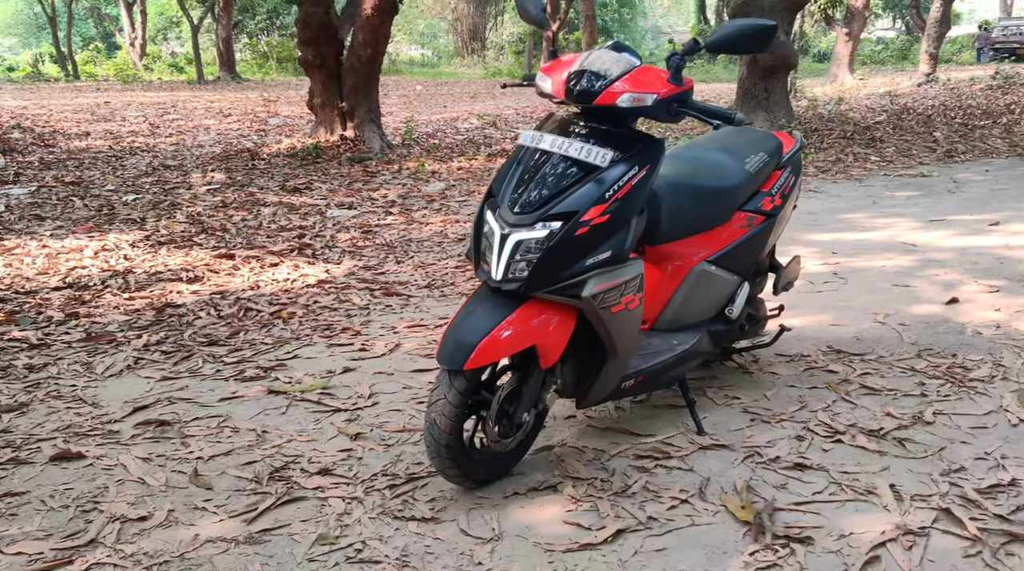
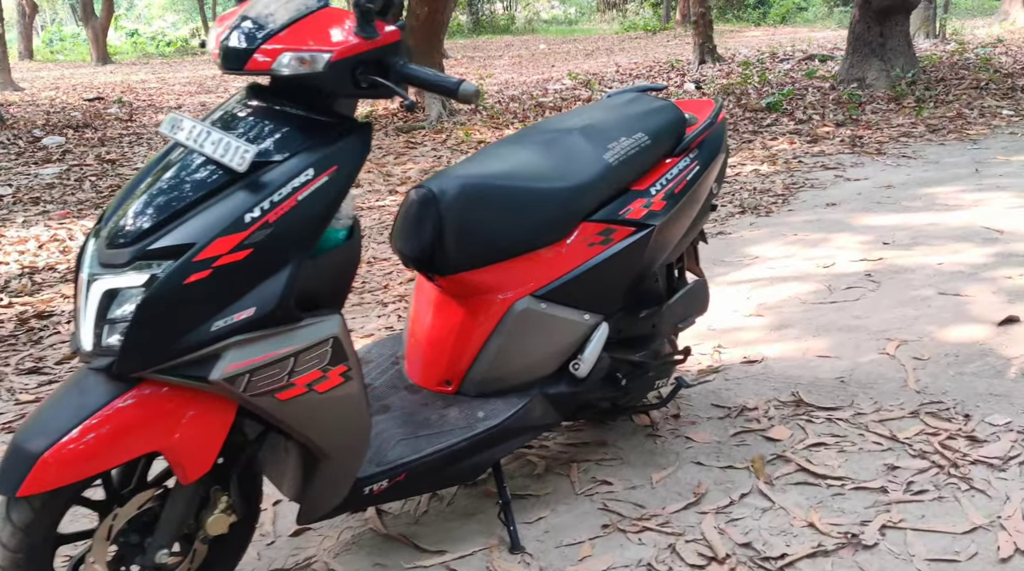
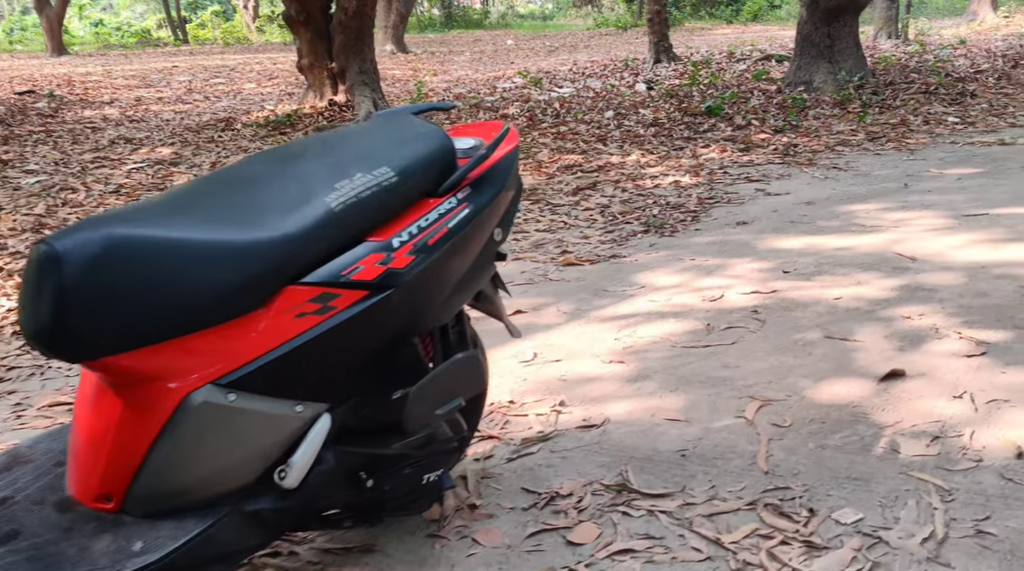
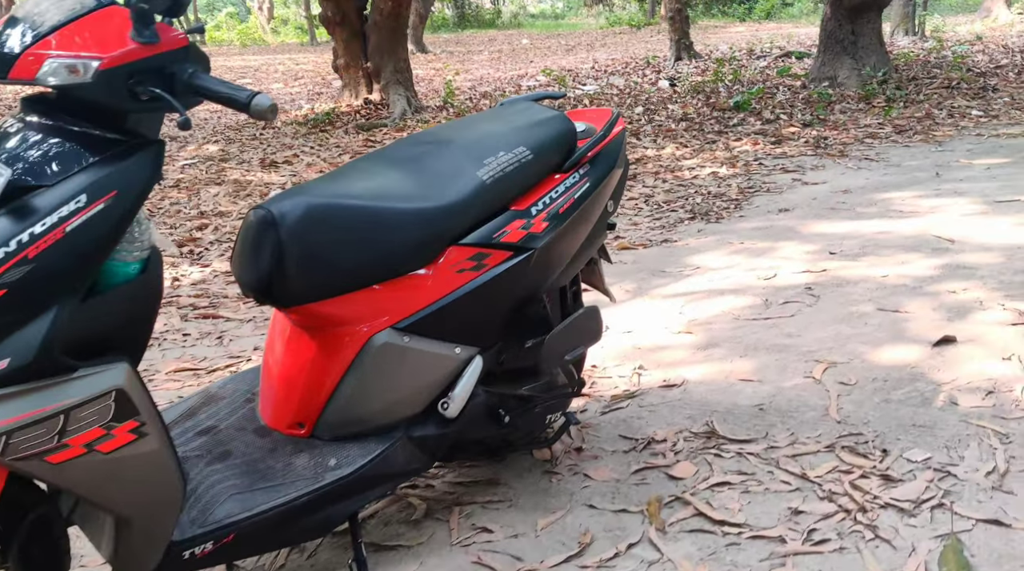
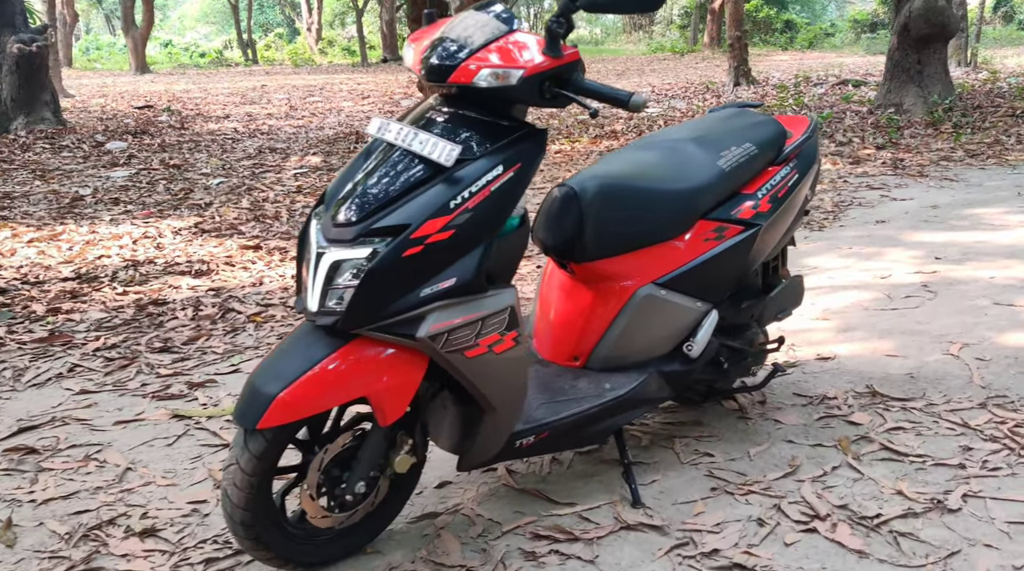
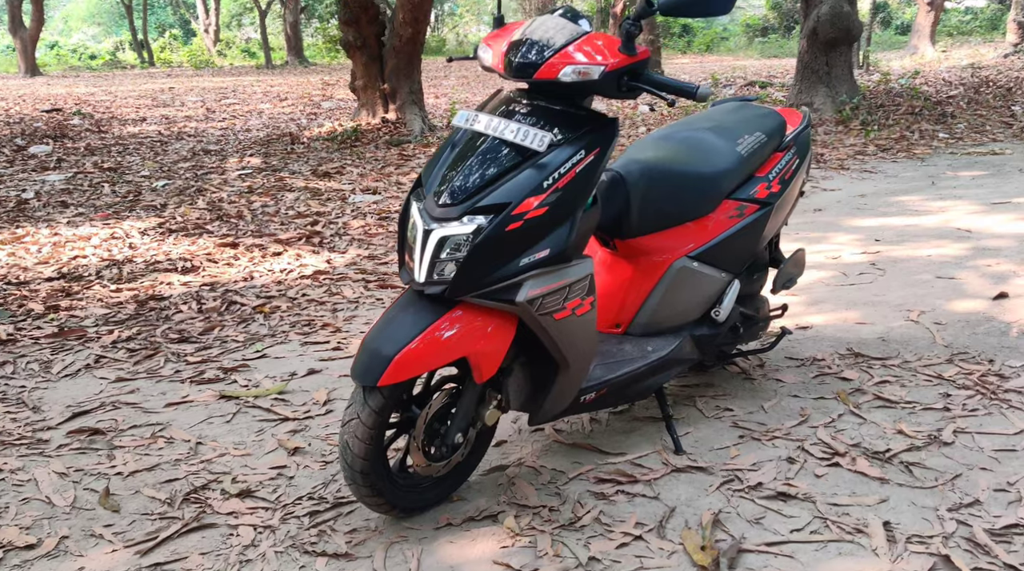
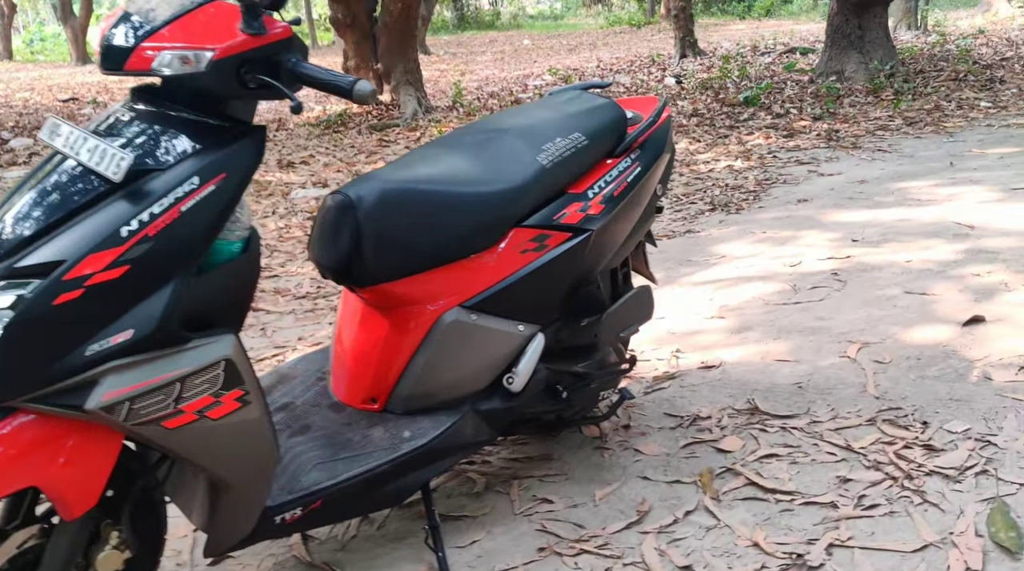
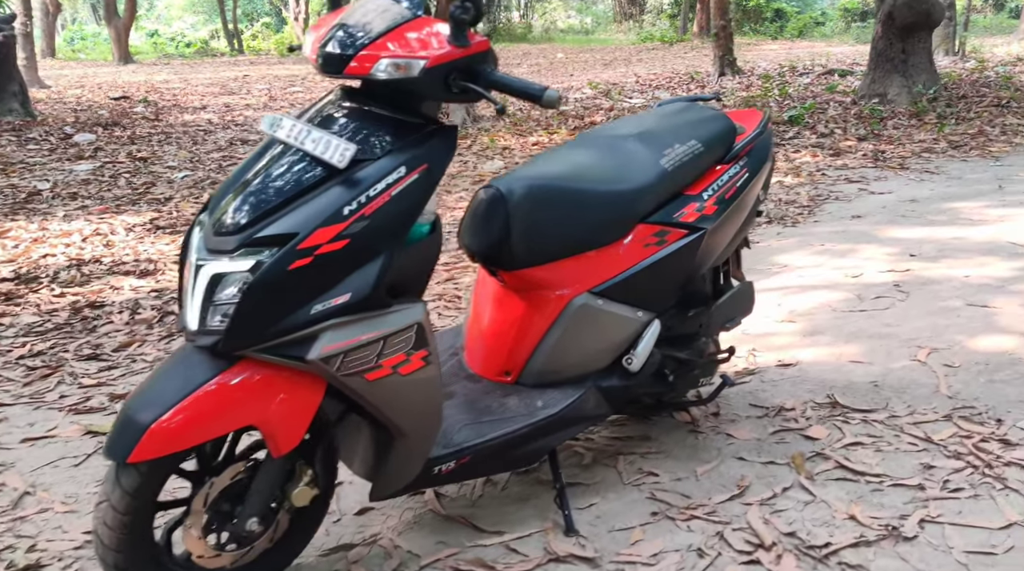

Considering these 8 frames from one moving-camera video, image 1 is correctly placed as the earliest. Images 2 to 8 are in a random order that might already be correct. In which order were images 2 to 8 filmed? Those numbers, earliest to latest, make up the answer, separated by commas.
6, 5, 8, 2, 7, 4, 3
